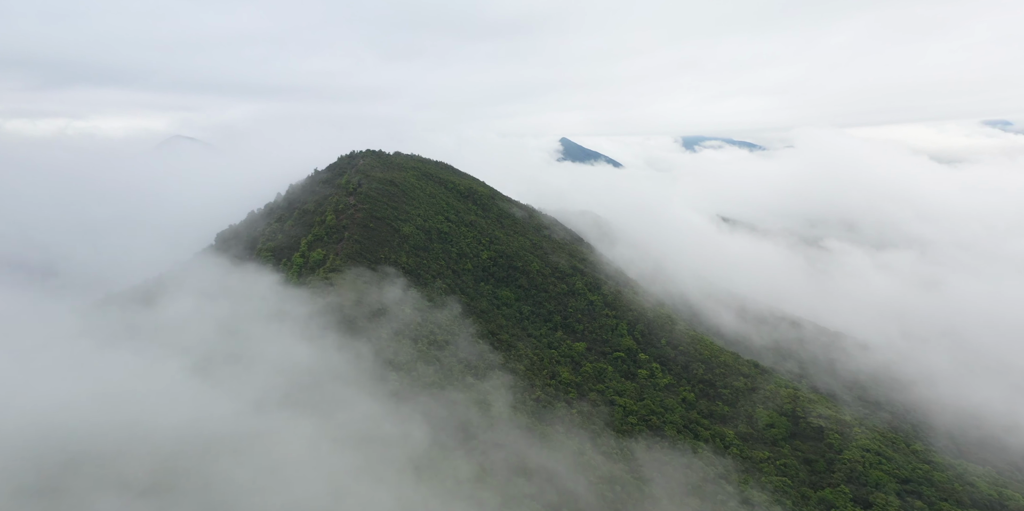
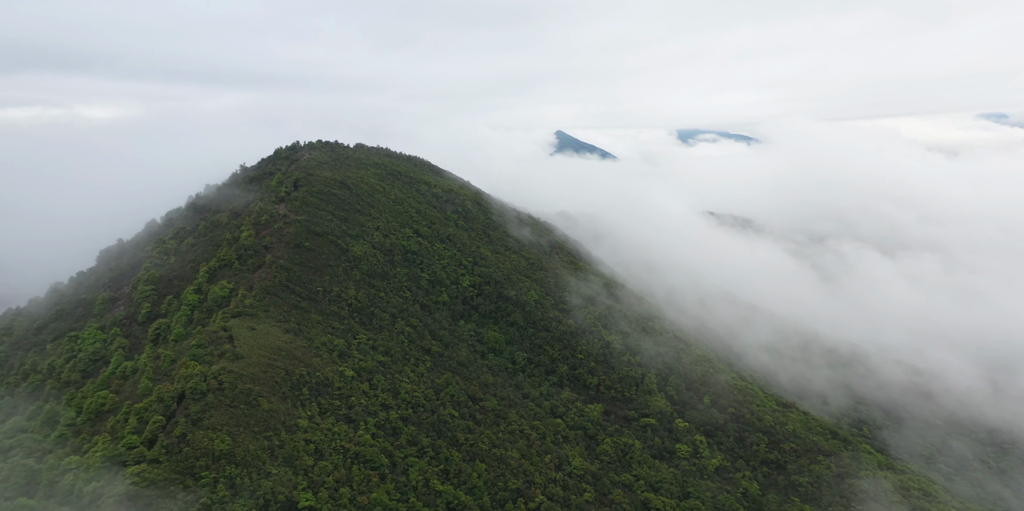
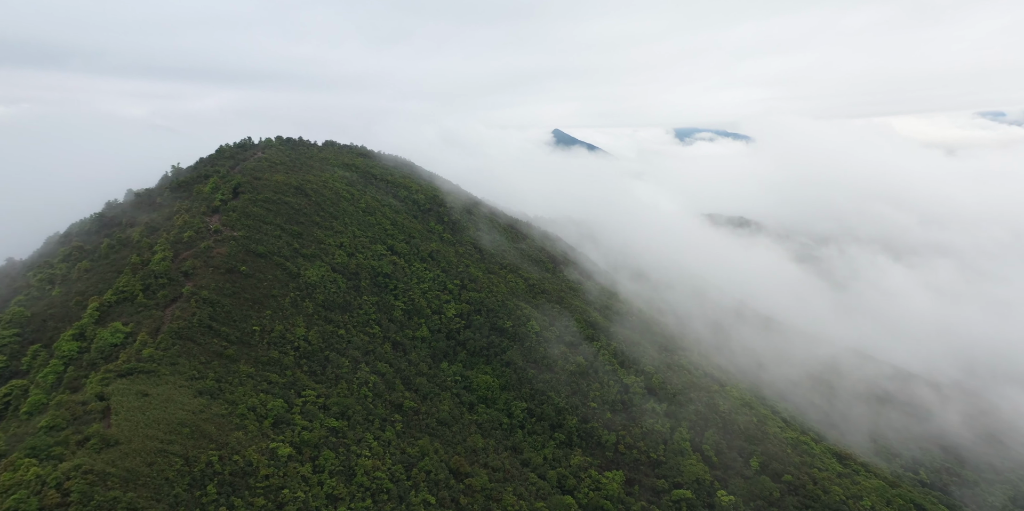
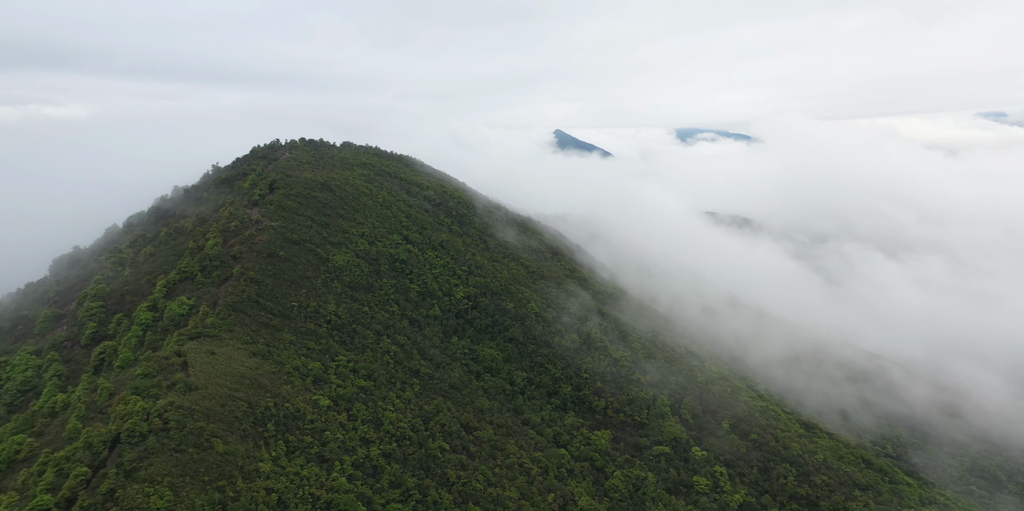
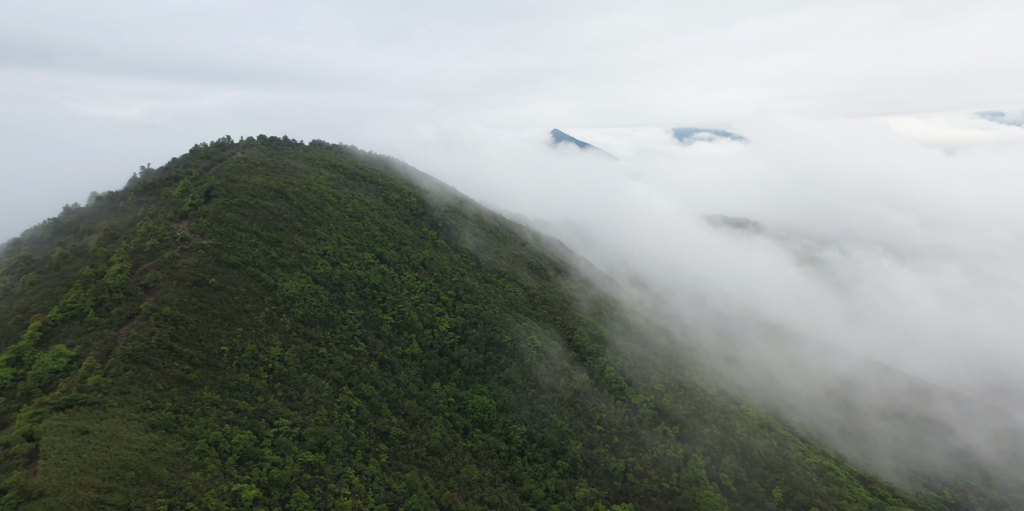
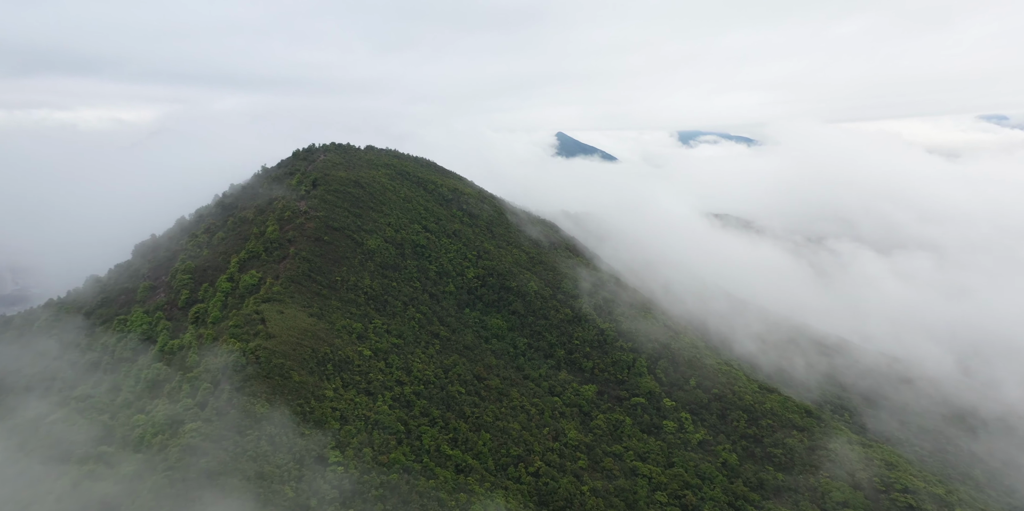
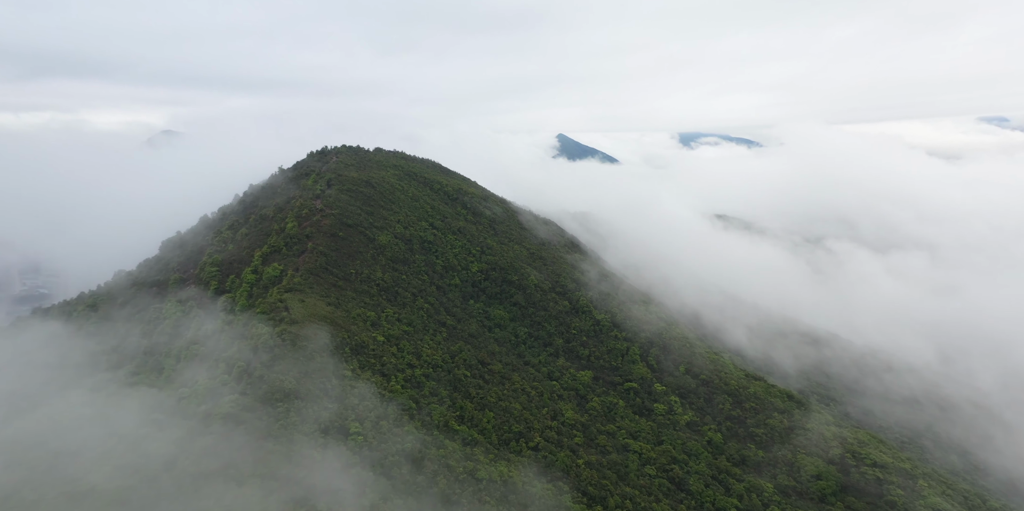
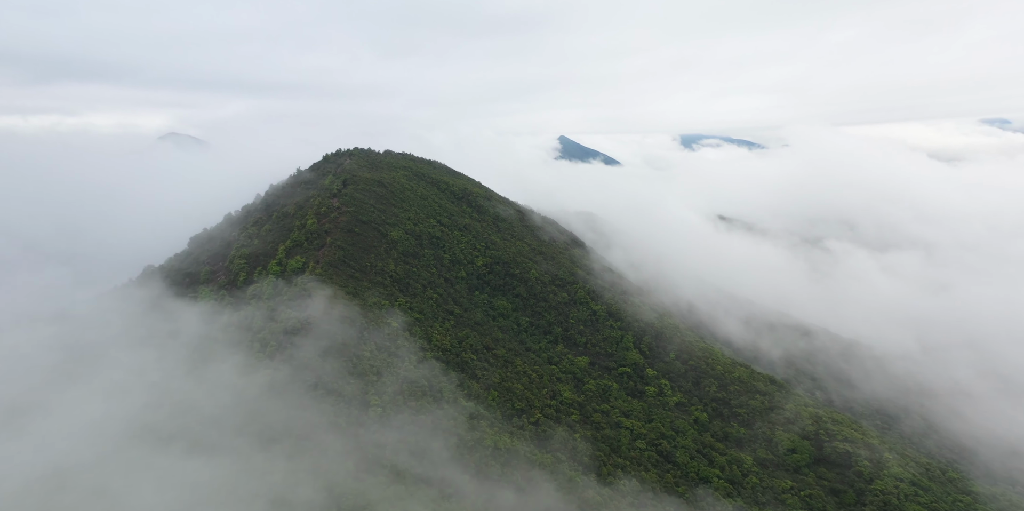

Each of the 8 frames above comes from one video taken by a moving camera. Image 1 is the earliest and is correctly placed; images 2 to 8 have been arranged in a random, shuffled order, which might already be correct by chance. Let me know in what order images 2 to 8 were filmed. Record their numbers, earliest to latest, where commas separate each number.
8, 7, 6, 2, 4, 3, 5
